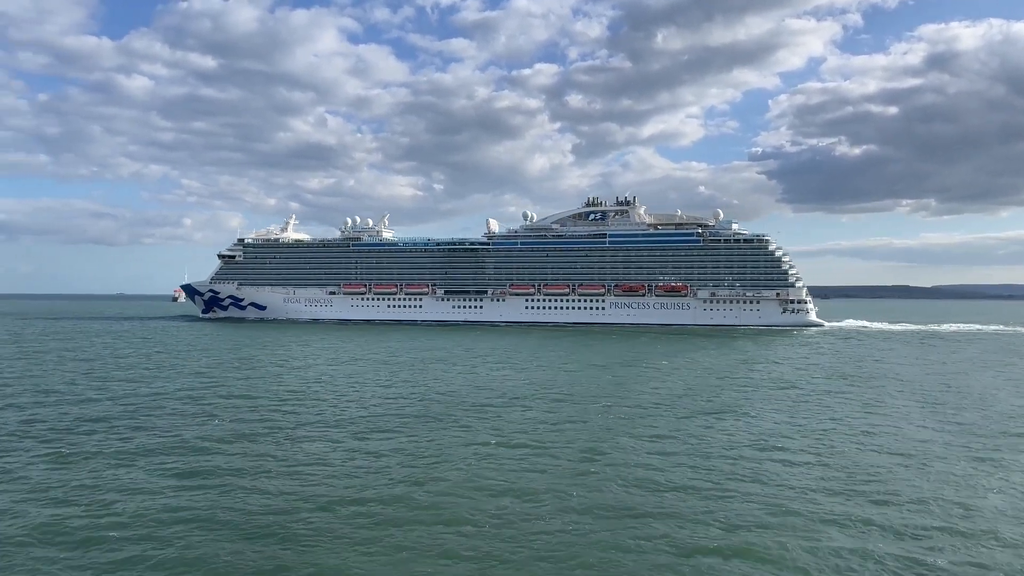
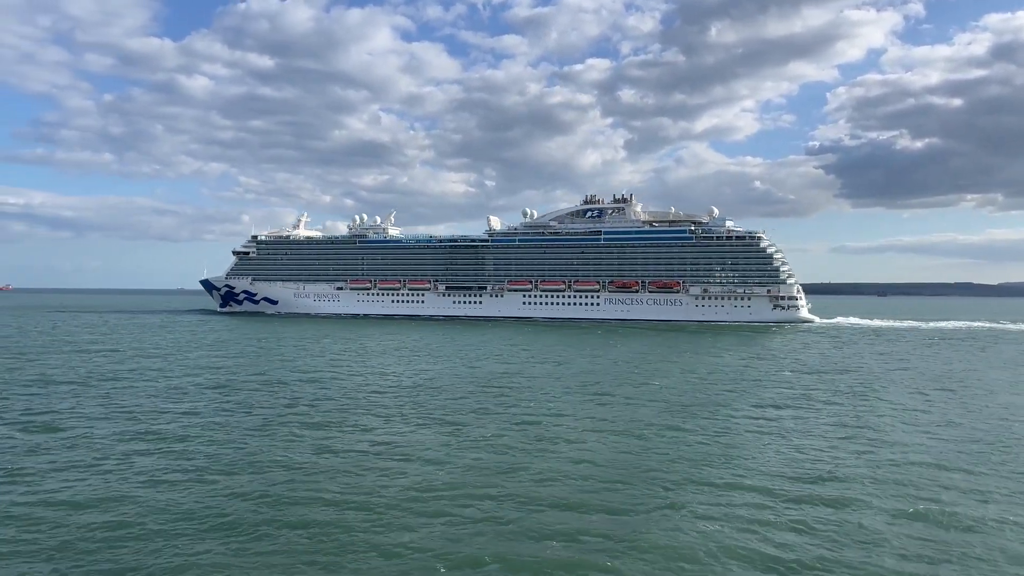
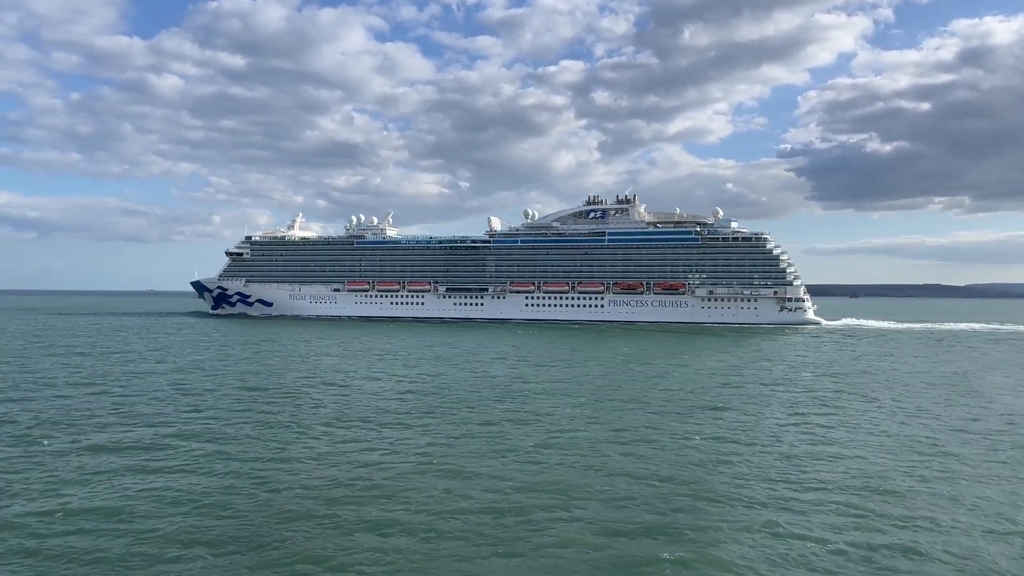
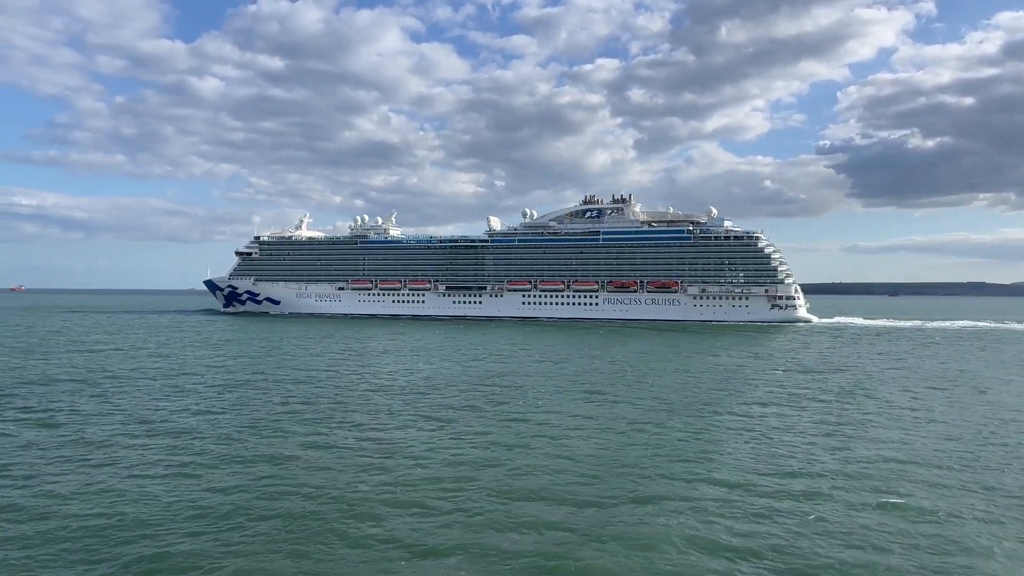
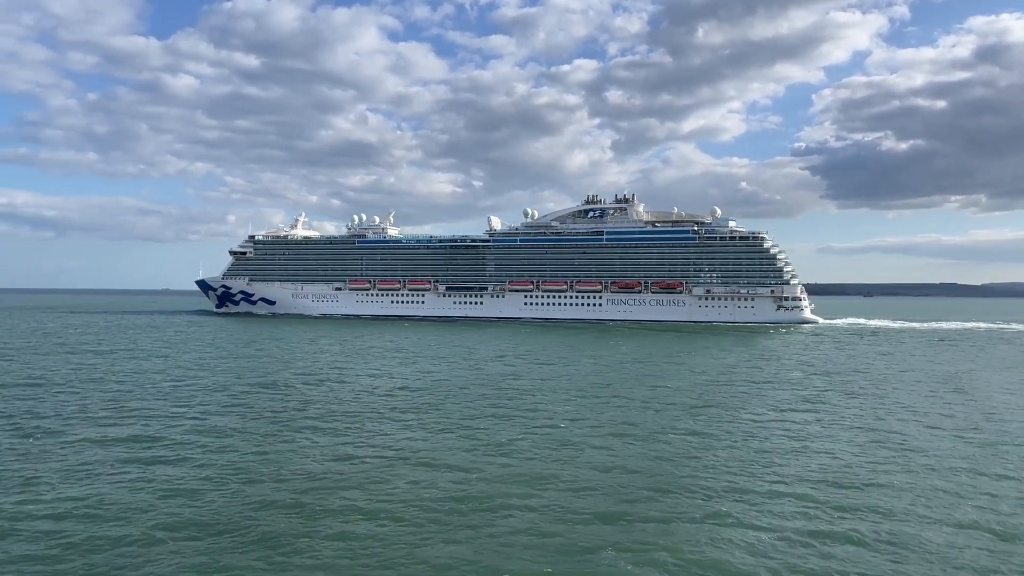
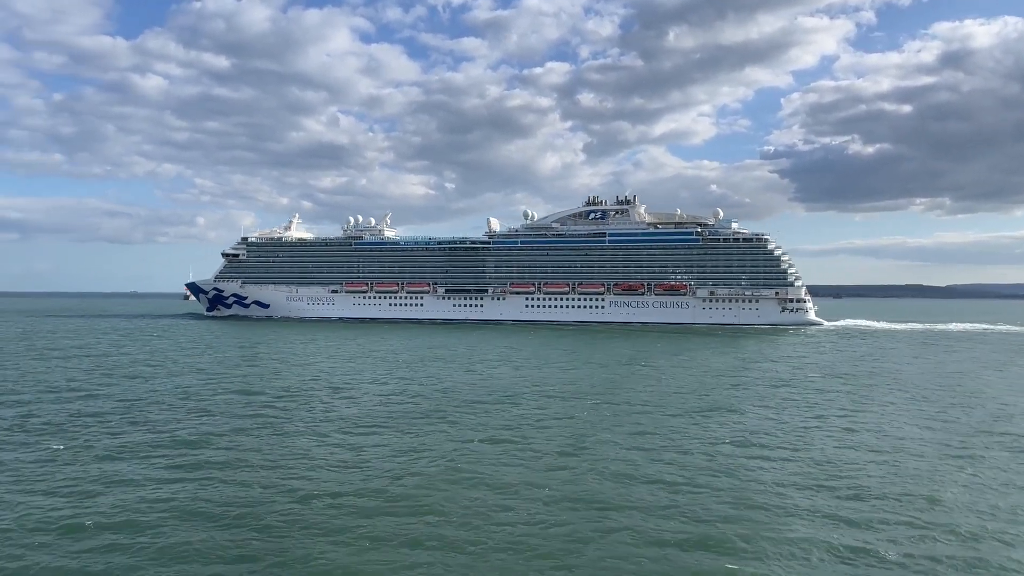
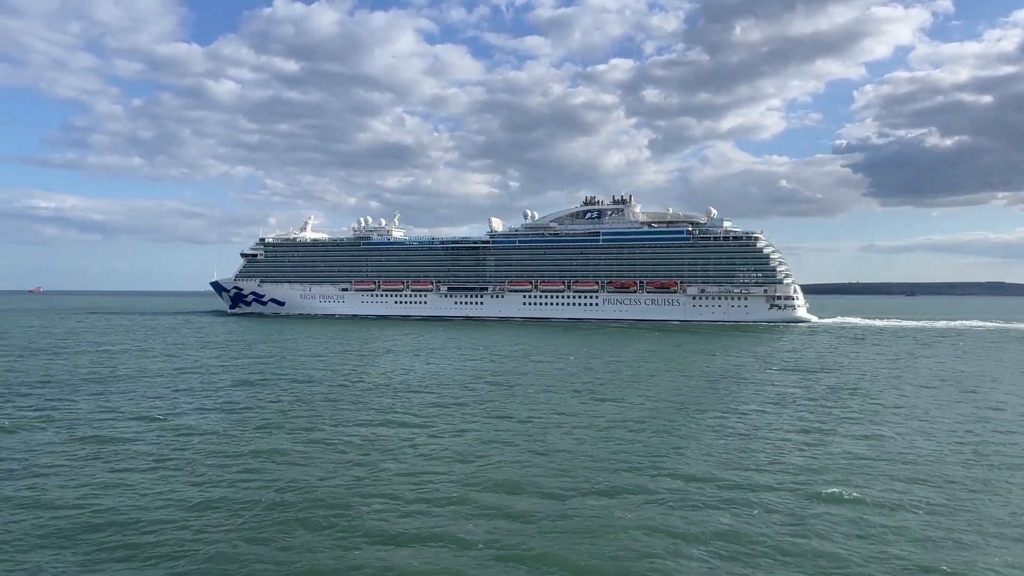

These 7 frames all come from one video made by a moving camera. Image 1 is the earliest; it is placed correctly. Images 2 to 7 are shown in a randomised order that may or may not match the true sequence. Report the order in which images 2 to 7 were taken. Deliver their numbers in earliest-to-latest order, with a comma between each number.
6, 3, 5, 2, 4, 7
